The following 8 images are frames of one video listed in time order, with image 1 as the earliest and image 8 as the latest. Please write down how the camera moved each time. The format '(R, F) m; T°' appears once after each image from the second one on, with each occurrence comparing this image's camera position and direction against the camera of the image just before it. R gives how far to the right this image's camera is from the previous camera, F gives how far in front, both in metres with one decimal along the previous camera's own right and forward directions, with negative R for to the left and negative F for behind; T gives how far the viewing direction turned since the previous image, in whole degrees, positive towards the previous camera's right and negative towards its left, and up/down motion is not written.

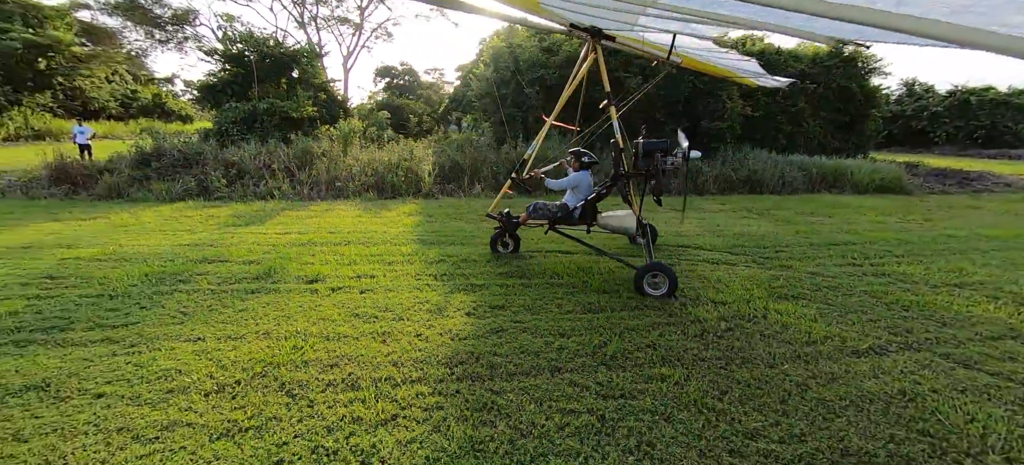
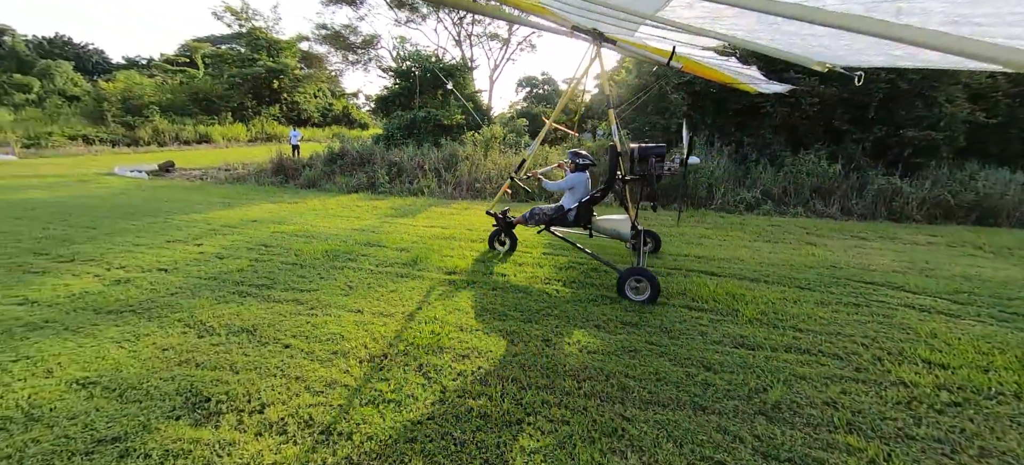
(-0.1, +0.1) m; -17°
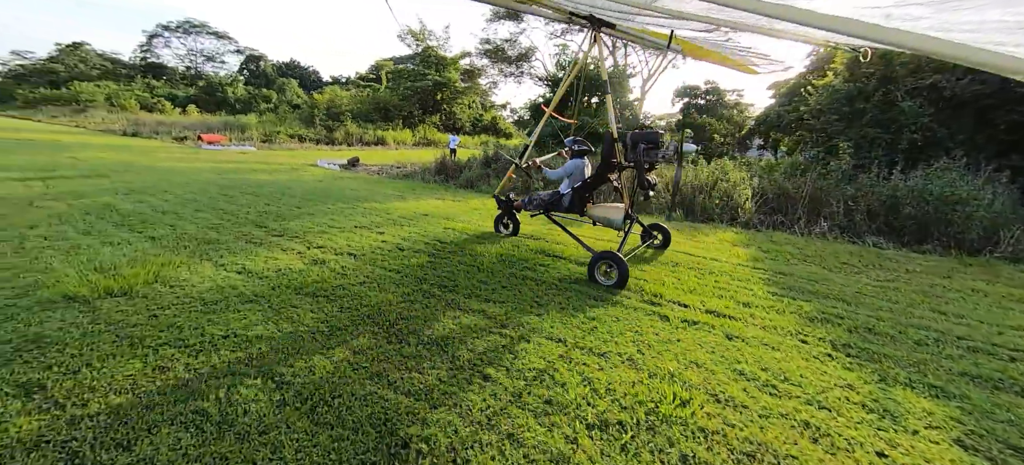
(-0.5, +0.5) m; -18°
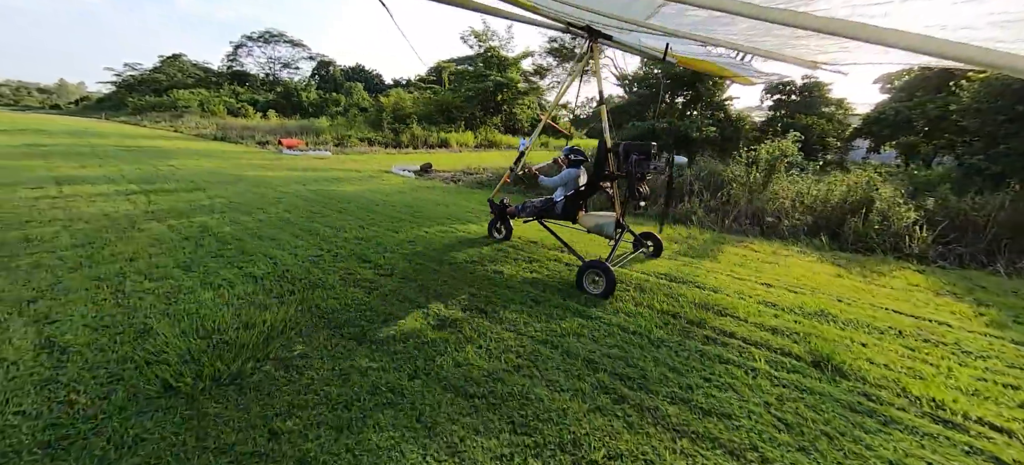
(-0.7, +0.6) m; -7°
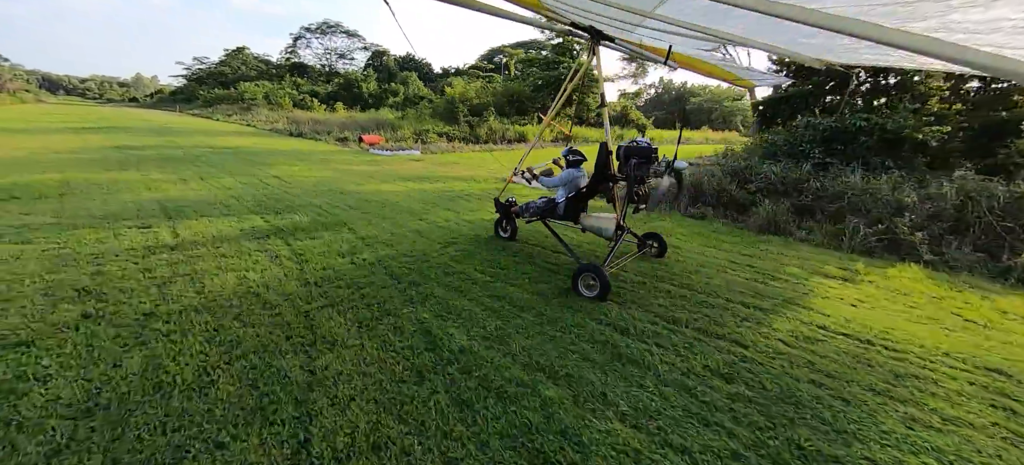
(-2.0, +1.6) m; -5°
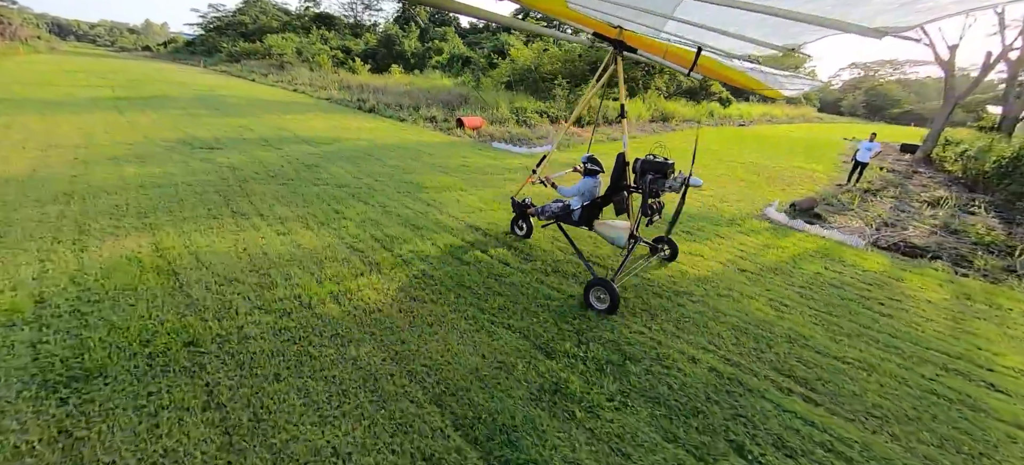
(-3.3, +2.5) m; -1°
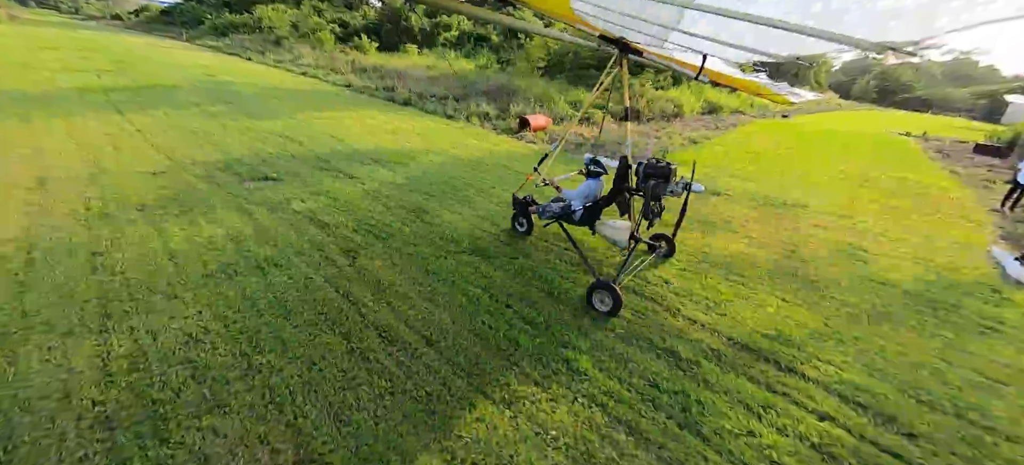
(-1.8, +1.4) m; +2°
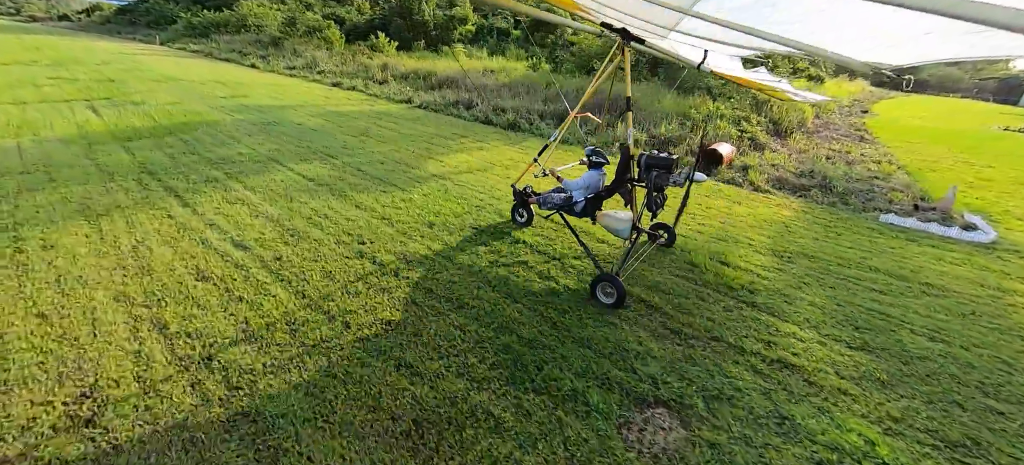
(-3.2, +2.5) m; +3°
